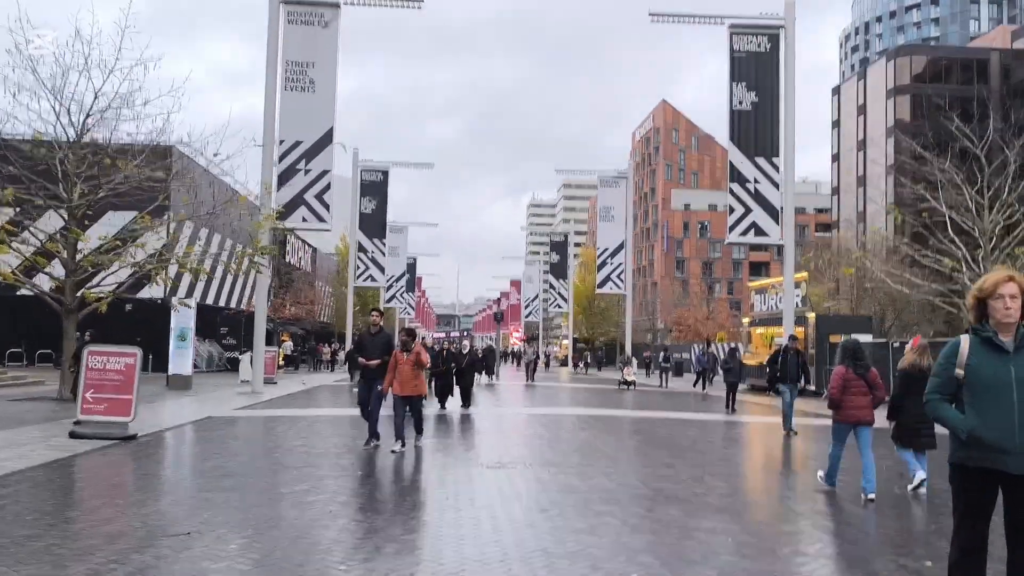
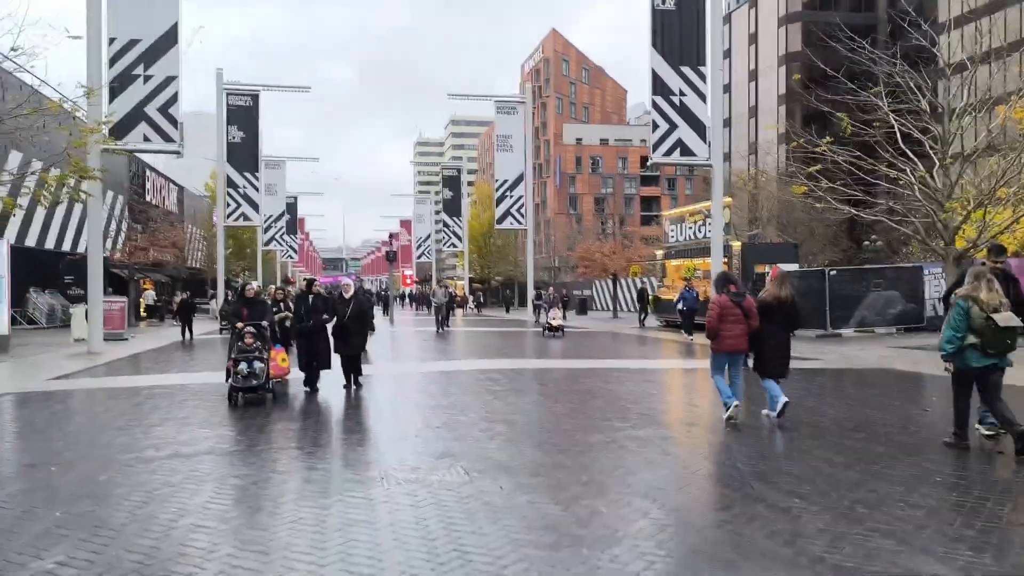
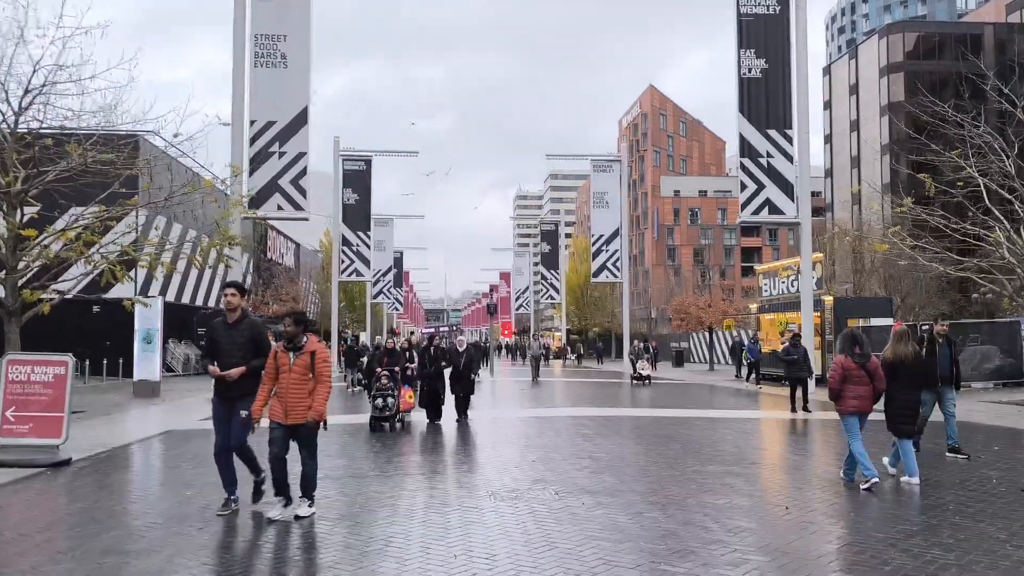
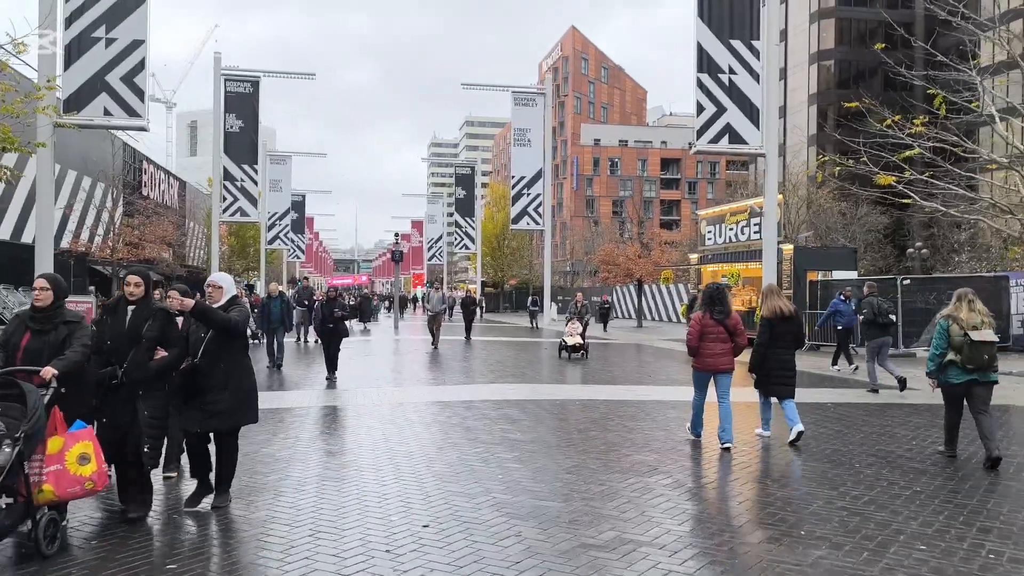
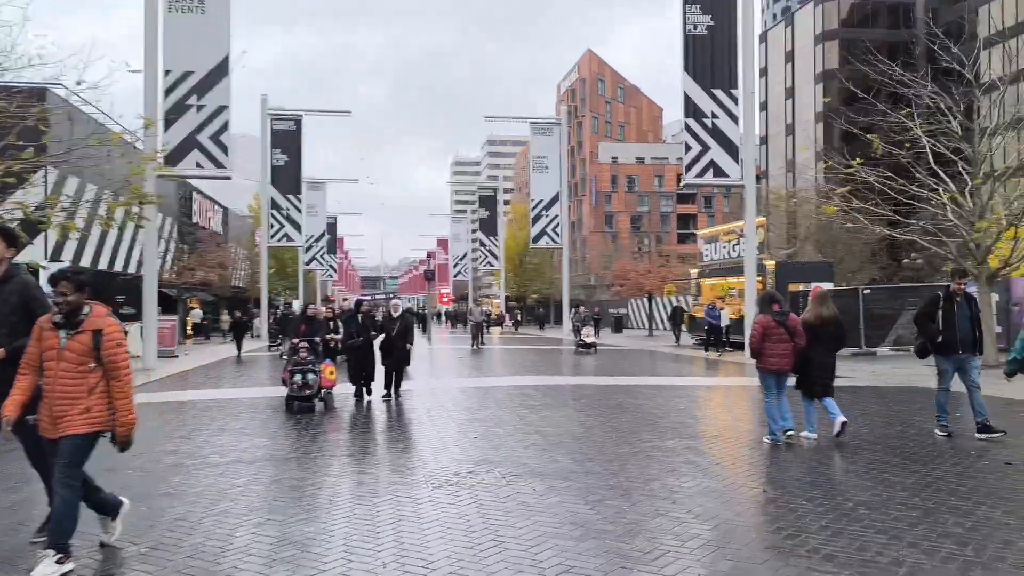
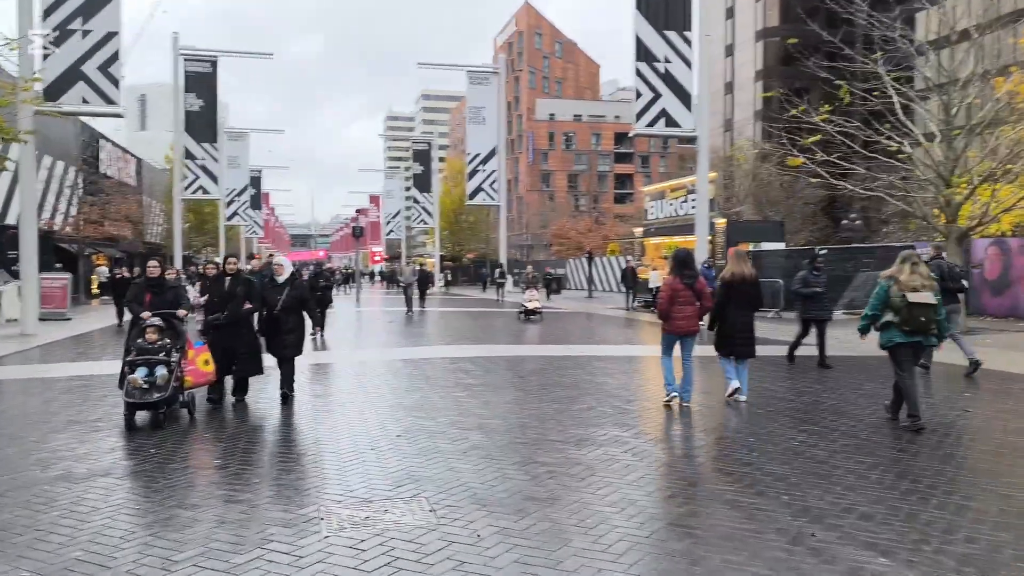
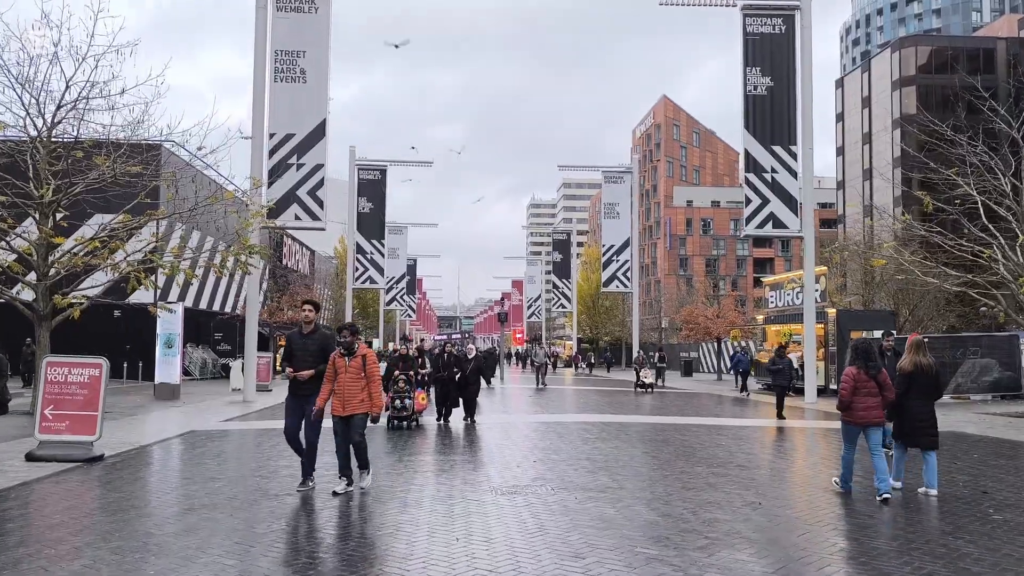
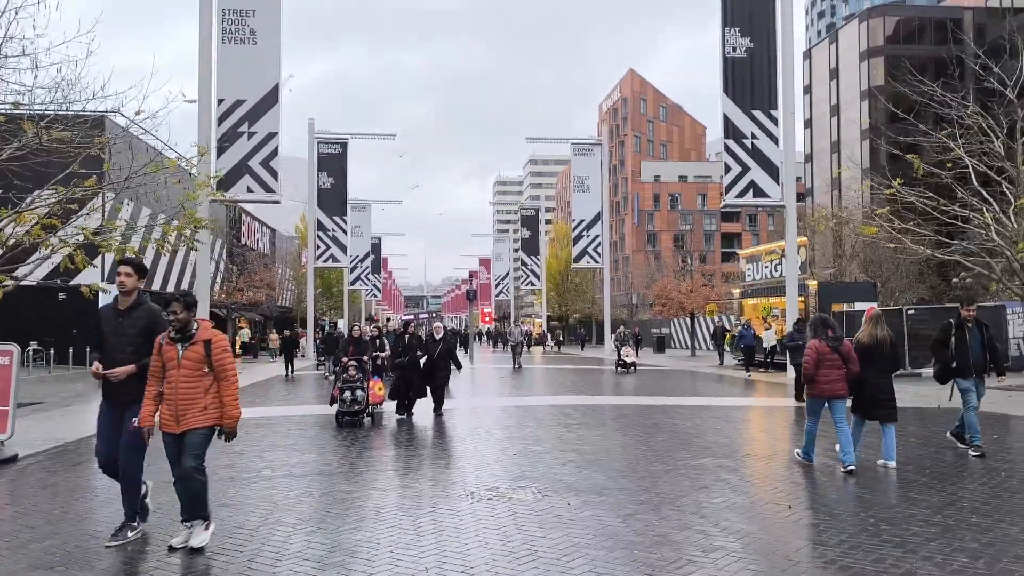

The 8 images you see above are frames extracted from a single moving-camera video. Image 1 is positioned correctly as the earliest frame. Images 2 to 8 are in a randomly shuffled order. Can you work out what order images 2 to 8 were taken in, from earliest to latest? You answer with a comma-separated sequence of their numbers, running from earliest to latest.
7, 3, 8, 5, 2, 6, 4
